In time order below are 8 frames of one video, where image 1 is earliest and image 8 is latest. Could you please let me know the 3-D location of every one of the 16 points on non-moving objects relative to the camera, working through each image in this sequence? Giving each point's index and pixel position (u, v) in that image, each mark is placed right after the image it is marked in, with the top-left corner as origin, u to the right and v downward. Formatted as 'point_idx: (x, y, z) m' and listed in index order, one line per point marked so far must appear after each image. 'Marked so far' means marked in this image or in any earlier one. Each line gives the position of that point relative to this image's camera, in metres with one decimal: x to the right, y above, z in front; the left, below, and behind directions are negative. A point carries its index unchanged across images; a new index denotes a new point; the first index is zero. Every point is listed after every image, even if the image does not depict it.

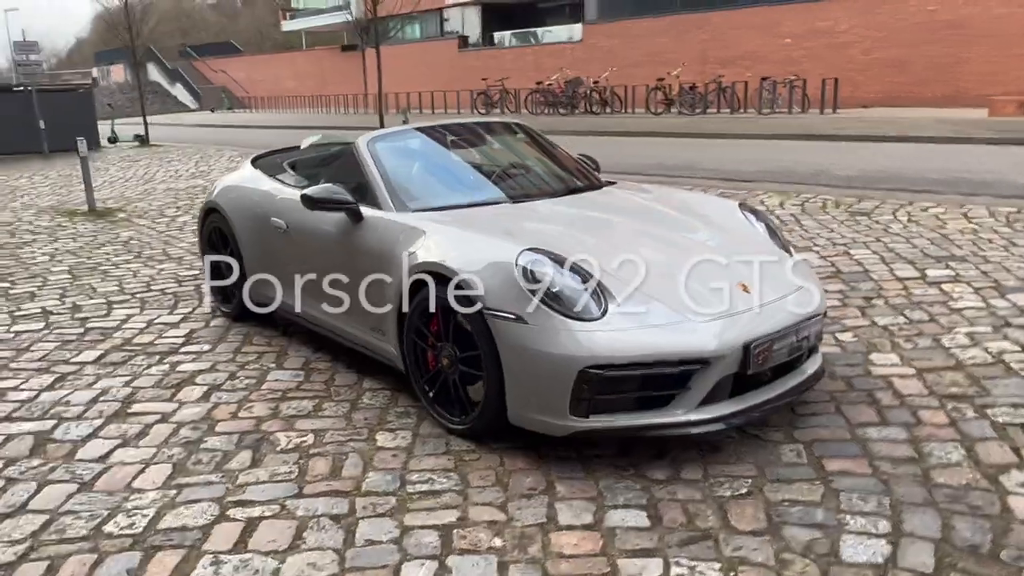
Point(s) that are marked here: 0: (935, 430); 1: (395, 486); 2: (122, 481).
0: (+1.8, -0.6, +3.4) m
1: (-0.5, -0.8, +3.1) m
2: (-1.6, -0.8, +3.2) m
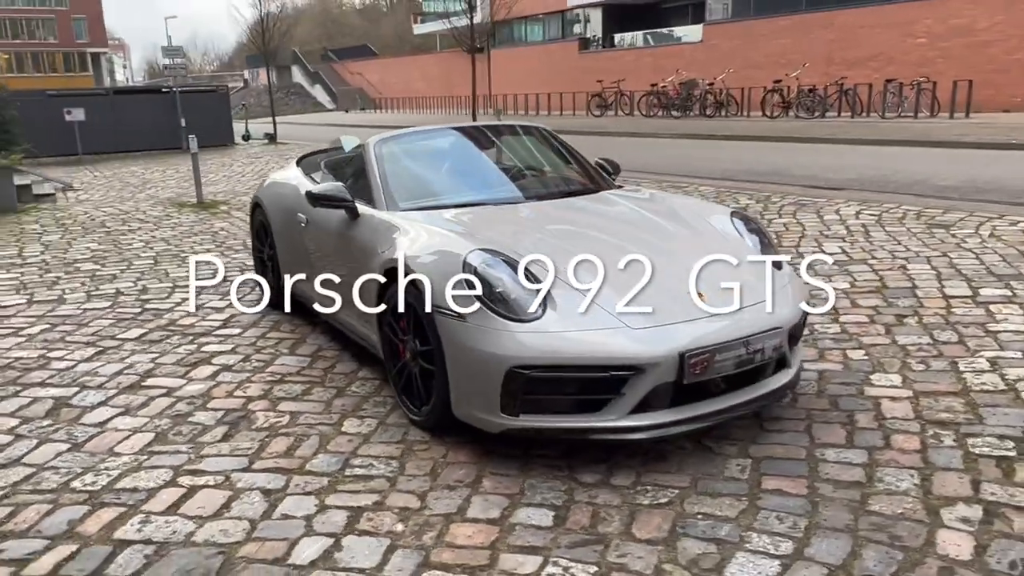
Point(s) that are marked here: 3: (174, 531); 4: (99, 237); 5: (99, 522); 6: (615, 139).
0: (+1.6, -0.7, +3.3) m
1: (-0.7, -0.8, +3.3) m
2: (-1.8, -0.7, +3.6) m
3: (-1.2, -0.9, +2.8) m
4: (-4.6, +0.6, +8.9) m
5: (-1.5, -0.8, +2.8) m
6: (+2.5, +3.7, +19.5) m
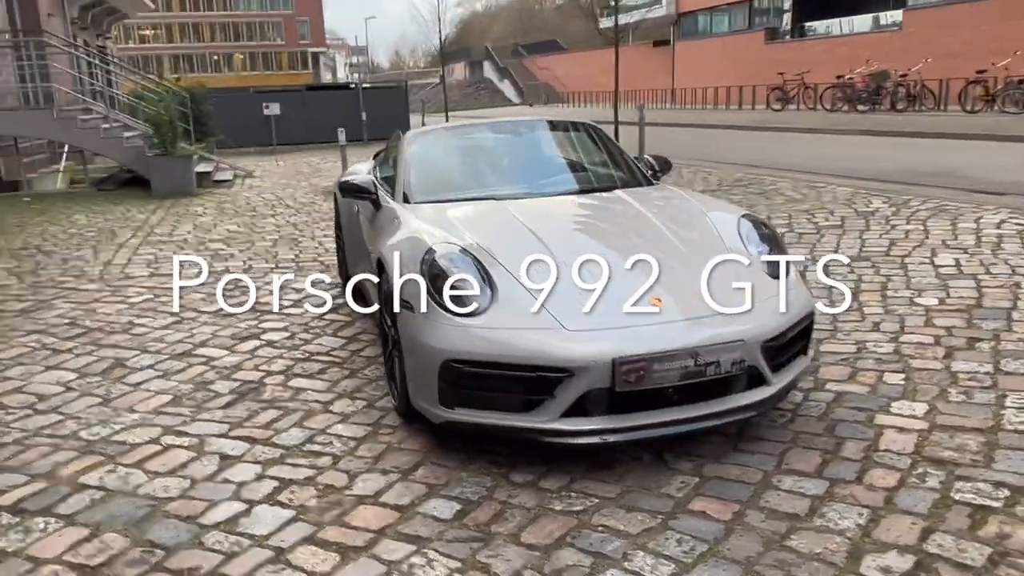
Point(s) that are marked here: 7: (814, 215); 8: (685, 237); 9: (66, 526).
0: (+1.3, -0.8, +2.9) m
1: (-1.0, -0.7, +3.5) m
2: (-2.0, -0.6, +4.0) m
3: (-1.5, -0.8, +3.1) m
4: (-3.3, +0.9, +9.8) m
5: (-1.8, -0.7, +3.3) m
6: (+6.3, +3.6, +18.4) m
7: (+3.2, +0.8, +8.3) m
8: (+0.8, +0.2, +3.8) m
9: (-1.6, -0.8, +2.8) m
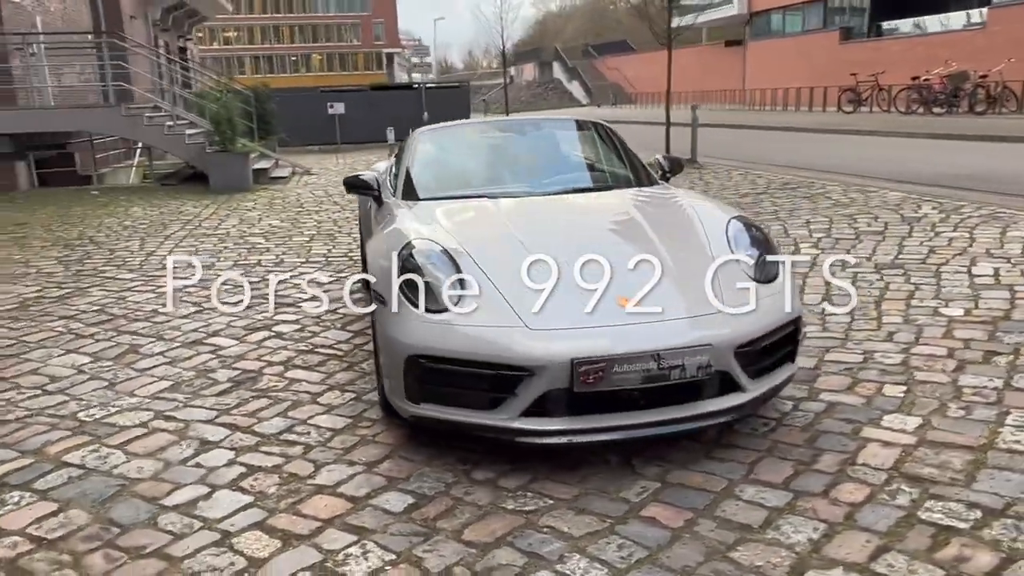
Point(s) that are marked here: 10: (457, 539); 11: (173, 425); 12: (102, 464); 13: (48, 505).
0: (+1.1, -0.8, +2.8) m
1: (-1.1, -0.7, +3.6) m
2: (-2.0, -0.5, +4.2) m
3: (-1.7, -0.7, +3.3) m
4: (-2.9, +0.9, +10.1) m
5: (-2.0, -0.7, +3.4) m
6: (+7.6, +3.4, +17.8) m
7: (+3.5, +0.7, +8.0) m
8: (+0.7, +0.2, +3.7) m
9: (-1.8, -0.8, +2.9) m
10: (-0.2, -0.9, +2.7) m
11: (-1.6, -0.6, +3.7) m
12: (-1.7, -0.7, +3.3) m
13: (-1.7, -0.8, +2.9) m
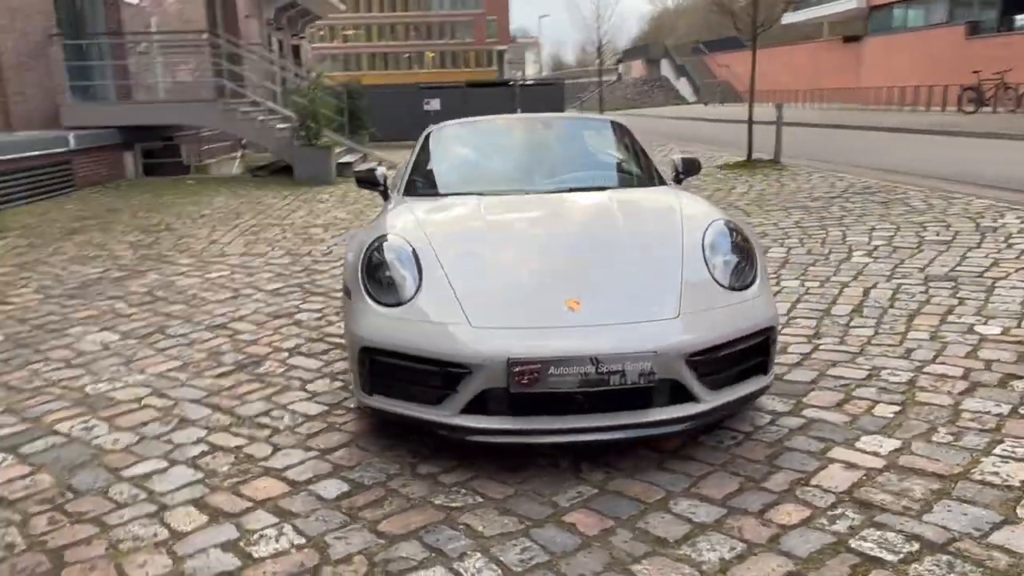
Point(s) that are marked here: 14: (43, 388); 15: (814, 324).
0: (+0.8, -0.8, +2.7) m
1: (-1.2, -0.6, +3.8) m
2: (-2.1, -0.4, +4.5) m
3: (-1.9, -0.6, +3.5) m
4: (-2.1, +1.1, +10.4) m
5: (-2.1, -0.6, +3.7) m
6: (+9.4, +3.1, +16.6) m
7: (+4.0, +0.6, +7.5) m
8: (+0.6, +0.2, +3.6) m
9: (-2.0, -0.7, +3.2) m
10: (-0.5, -0.8, +2.7) m
11: (-1.7, -0.6, +3.9) m
12: (-1.9, -0.7, +3.5) m
13: (-2.0, -0.7, +3.2) m
14: (-2.4, -0.5, +4.1) m
15: (+1.9, -0.2, +5.0) m
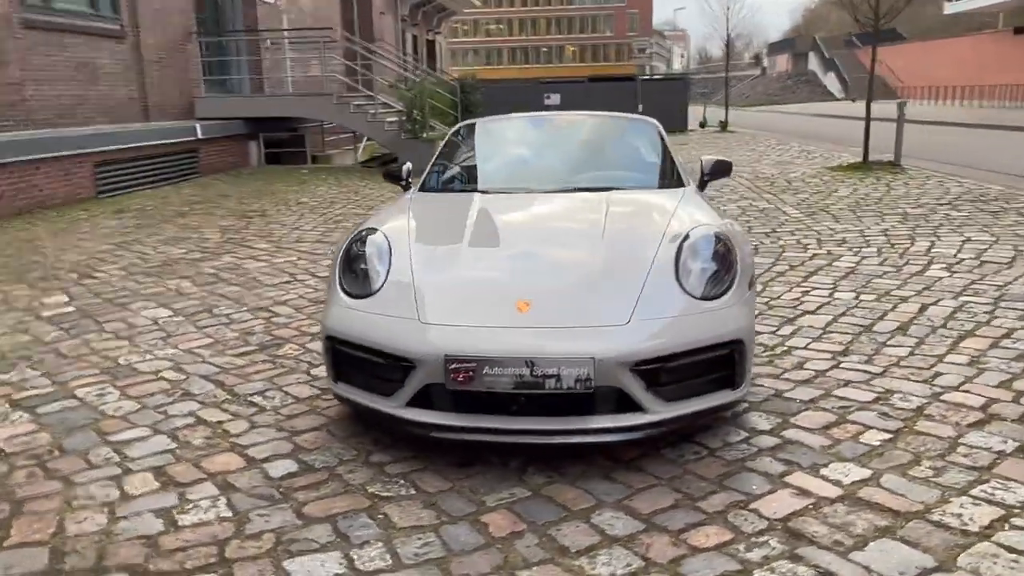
0: (+0.5, -0.8, +2.6) m
1: (-1.3, -0.5, +4.0) m
2: (-2.1, -0.3, +4.9) m
3: (-2.0, -0.5, +3.9) m
4: (-0.9, +1.2, +10.7) m
5: (-2.2, -0.5, +4.1) m
6: (+11.5, +2.7, +14.8) m
7: (+4.5, +0.4, +6.8) m
8: (+0.5, +0.2, +3.5) m
9: (-2.2, -0.6, +3.6) m
10: (-0.8, -0.8, +2.9) m
11: (-1.8, -0.5, +4.2) m
12: (-2.0, -0.6, +3.9) m
13: (-2.2, -0.6, +3.5) m
14: (-2.5, -0.4, +4.5) m
15: (+2.0, -0.3, +4.7) m
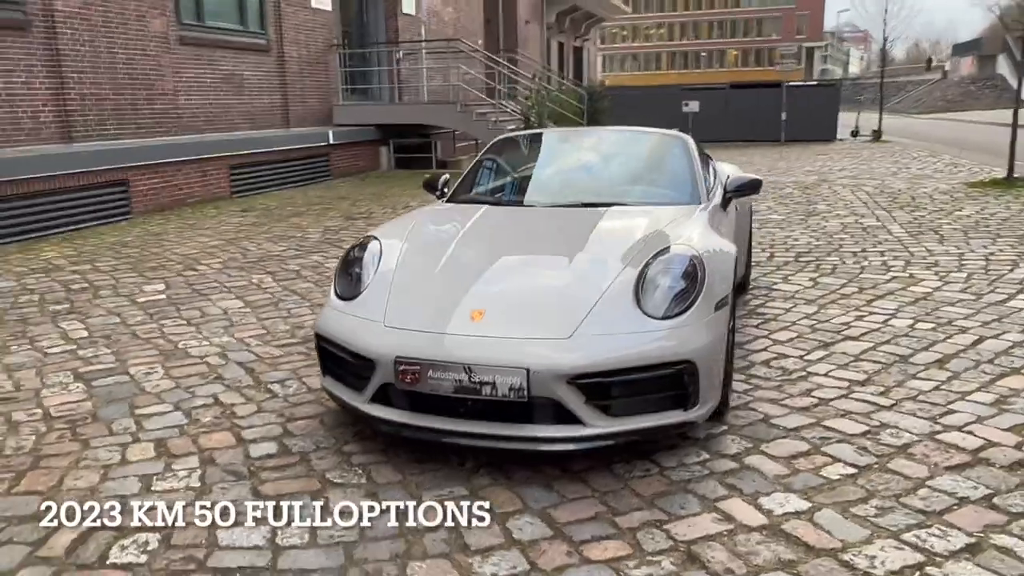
0: (+0.1, -0.9, +2.7) m
1: (-1.4, -0.5, +4.4) m
2: (-1.9, -0.3, +5.4) m
3: (-2.1, -0.5, +4.4) m
4: (+0.4, +1.1, +10.9) m
5: (-2.2, -0.4, +4.7) m
6: (+13.5, +2.0, +12.5) m
7: (+4.9, +0.1, +6.1) m
8: (+0.4, +0.1, +3.6) m
9: (-2.3, -0.5, +4.2) m
10: (-1.1, -0.8, +3.2) m
11: (-1.8, -0.4, +4.7) m
12: (-2.1, -0.5, +4.4) m
13: (-2.3, -0.6, +4.1) m
14: (-2.3, -0.3, +5.2) m
15: (+2.1, -0.5, +4.4) m
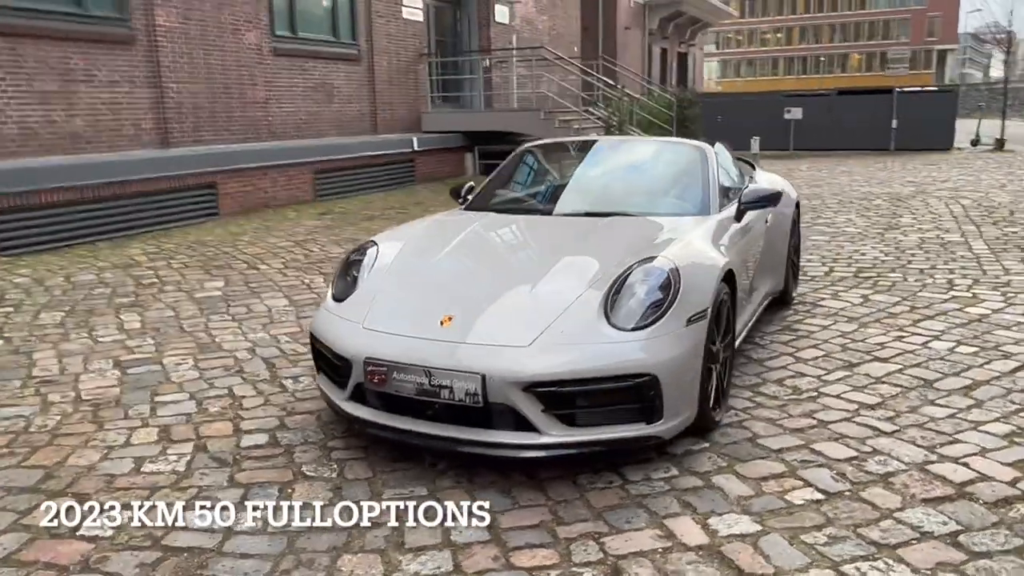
0: (-0.1, -0.9, +2.7) m
1: (-1.3, -0.5, +4.7) m
2: (-1.7, -0.3, +5.7) m
3: (-2.0, -0.5, +4.8) m
4: (+1.4, +1.0, +10.9) m
5: (-2.1, -0.4, +5.0) m
6: (+14.5, +1.5, +10.7) m
7: (+5.1, -0.1, +5.4) m
8: (+0.3, +0.1, +3.6) m
9: (-2.3, -0.5, +4.6) m
10: (-1.2, -0.8, +3.4) m
11: (-1.7, -0.4, +5.0) m
12: (-2.0, -0.5, +4.8) m
13: (-2.3, -0.5, +4.5) m
14: (-2.2, -0.3, +5.5) m
15: (+2.0, -0.6, +4.2) m
